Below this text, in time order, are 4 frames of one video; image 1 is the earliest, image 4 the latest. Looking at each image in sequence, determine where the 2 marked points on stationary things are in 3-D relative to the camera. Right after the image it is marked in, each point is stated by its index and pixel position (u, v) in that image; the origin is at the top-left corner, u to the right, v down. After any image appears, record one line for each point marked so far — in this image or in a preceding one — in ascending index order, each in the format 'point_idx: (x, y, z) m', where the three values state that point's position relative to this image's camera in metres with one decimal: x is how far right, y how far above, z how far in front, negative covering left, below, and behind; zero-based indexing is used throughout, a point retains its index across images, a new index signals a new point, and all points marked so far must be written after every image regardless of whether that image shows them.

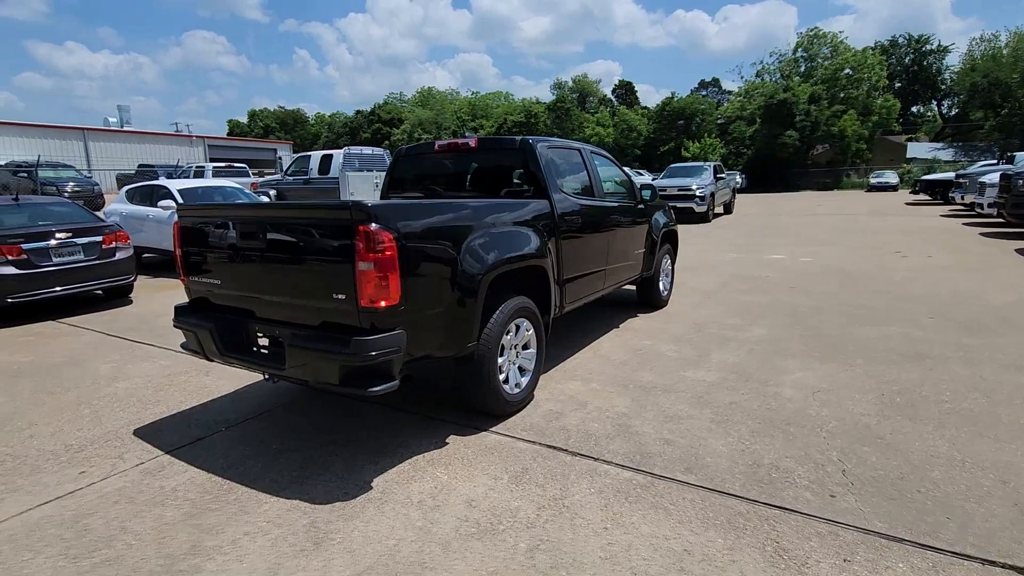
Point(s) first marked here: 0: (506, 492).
0: (0.0, -1.2, +3.2) m
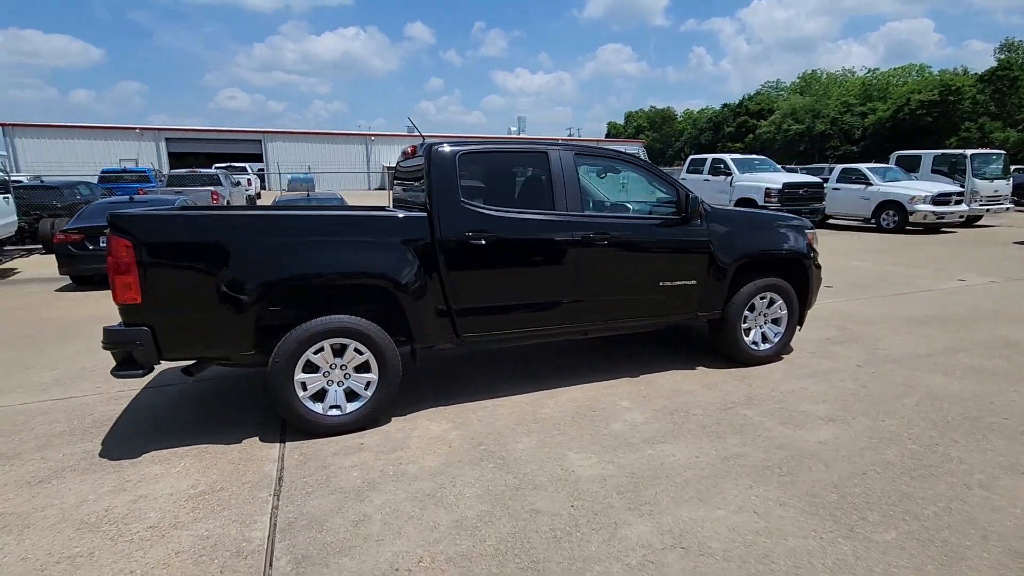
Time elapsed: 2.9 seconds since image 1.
0: (-2.1, -1.3, +3.3) m
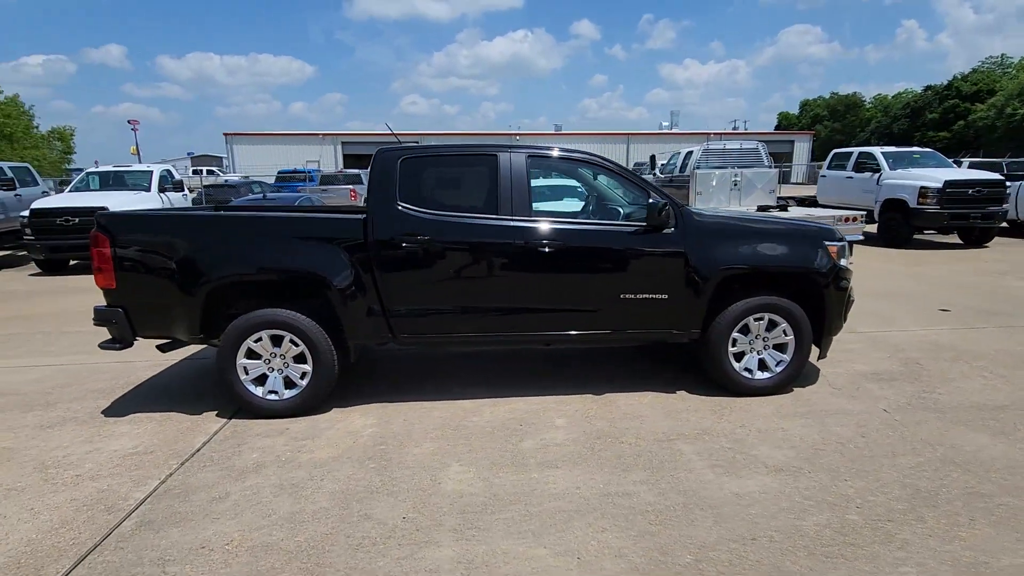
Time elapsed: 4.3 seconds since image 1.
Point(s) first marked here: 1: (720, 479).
0: (-3.0, -1.2, +4.0) m
1: (+1.4, -1.2, +3.5) m
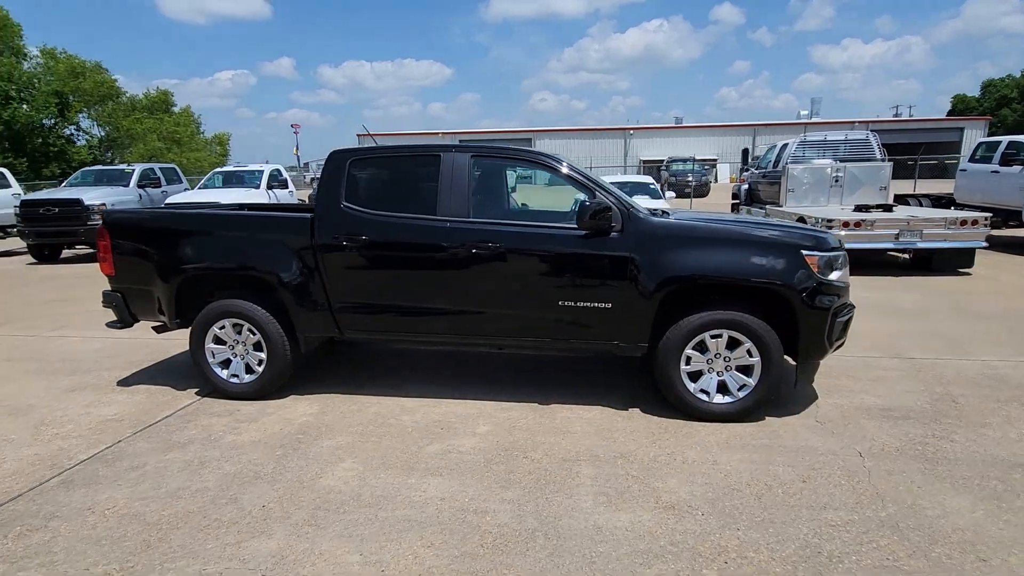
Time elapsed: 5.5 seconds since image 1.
0: (-3.6, -1.1, +4.6) m
1: (+0.5, -1.3, +3.2) m
